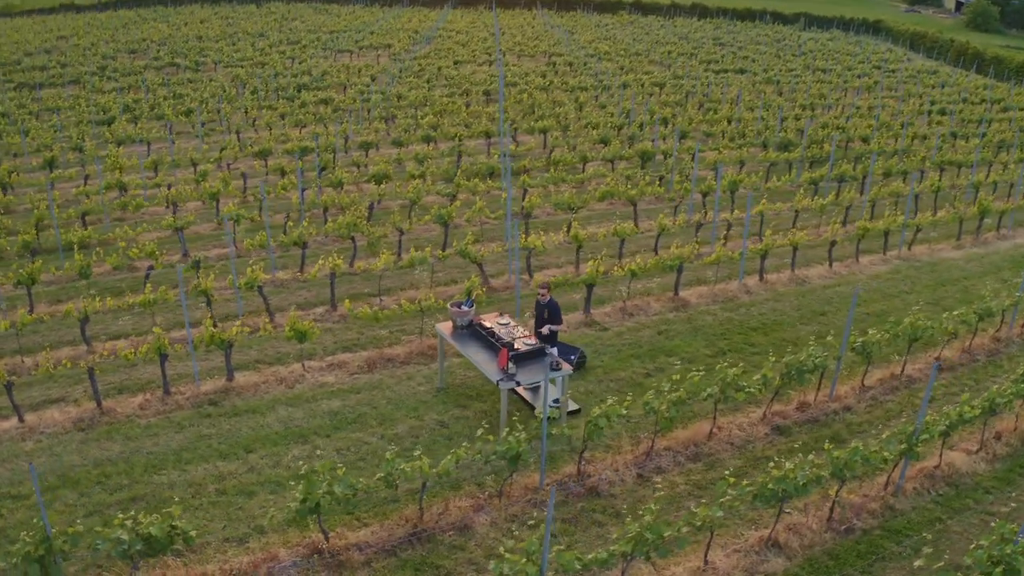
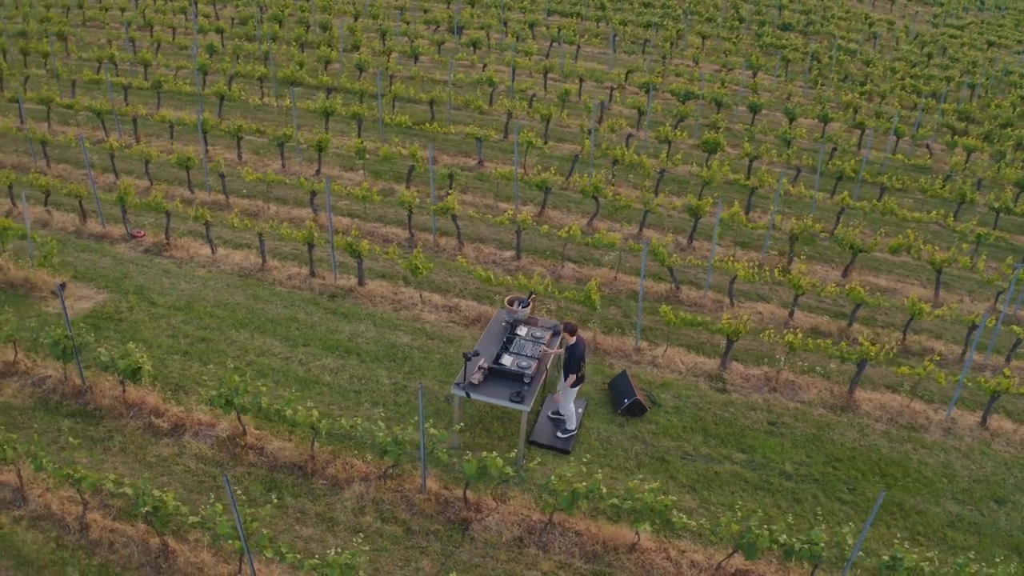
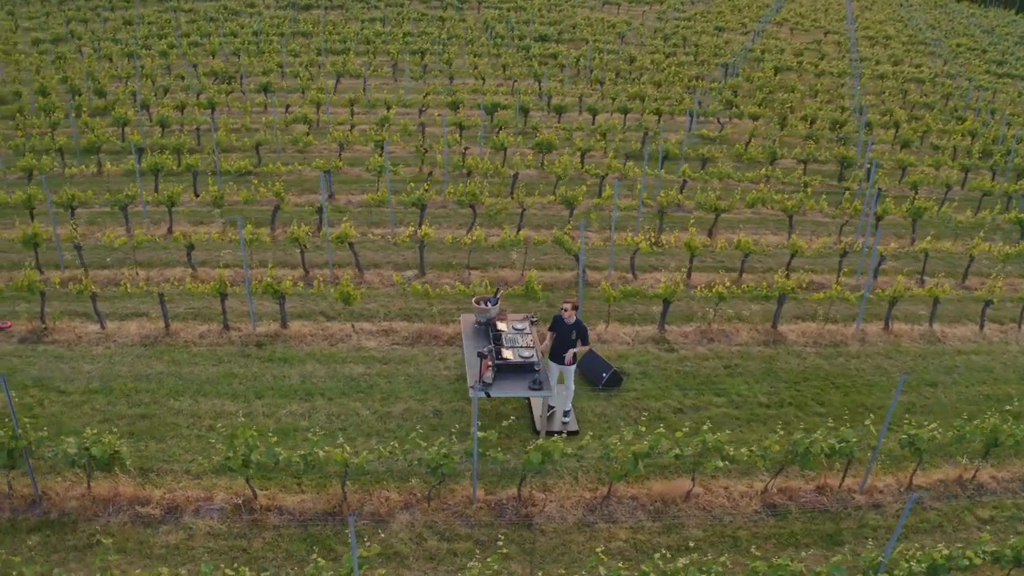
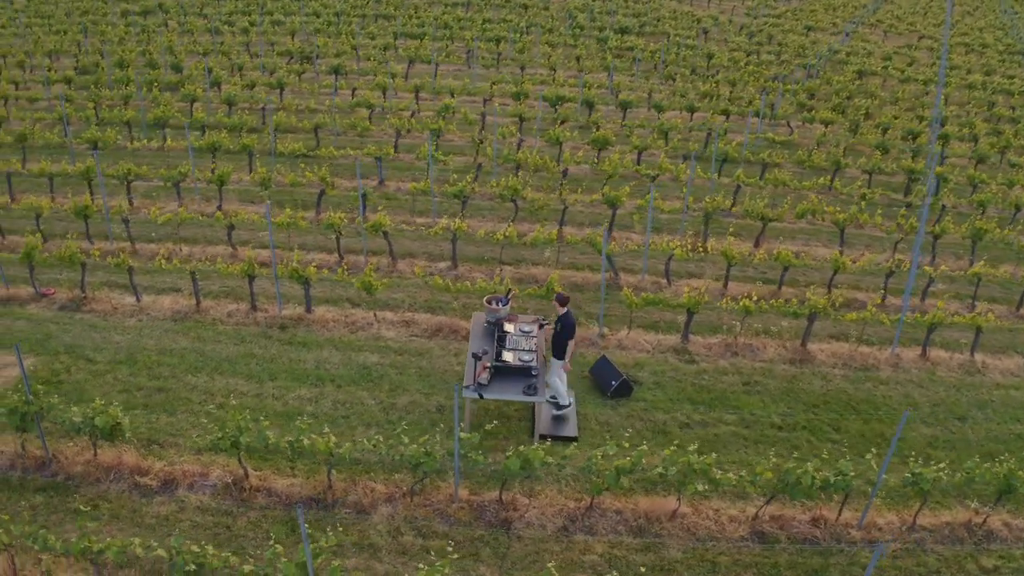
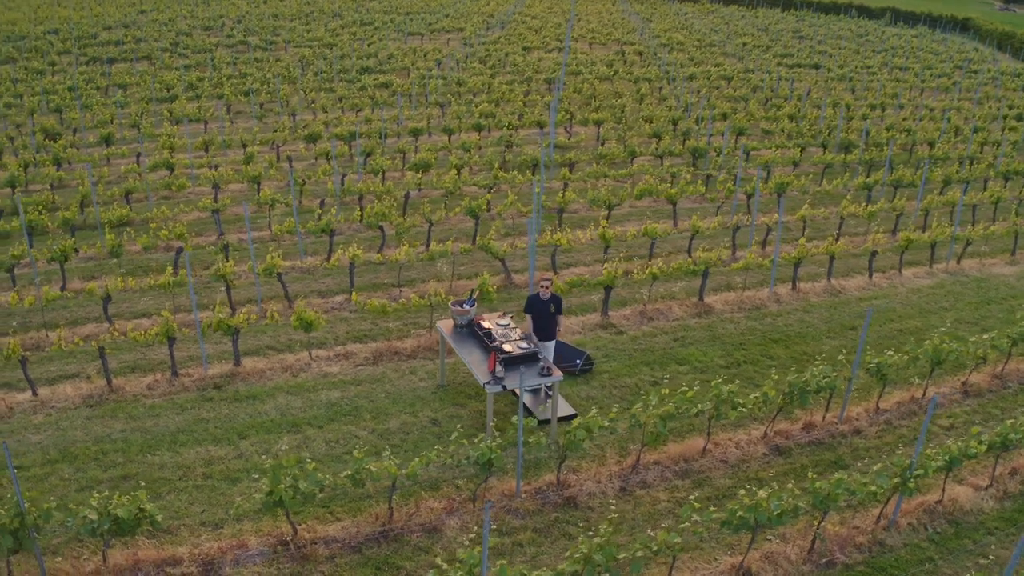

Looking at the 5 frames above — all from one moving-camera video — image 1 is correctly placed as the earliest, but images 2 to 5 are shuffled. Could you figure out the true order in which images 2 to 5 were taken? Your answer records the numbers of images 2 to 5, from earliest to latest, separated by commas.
5, 3, 4, 2
